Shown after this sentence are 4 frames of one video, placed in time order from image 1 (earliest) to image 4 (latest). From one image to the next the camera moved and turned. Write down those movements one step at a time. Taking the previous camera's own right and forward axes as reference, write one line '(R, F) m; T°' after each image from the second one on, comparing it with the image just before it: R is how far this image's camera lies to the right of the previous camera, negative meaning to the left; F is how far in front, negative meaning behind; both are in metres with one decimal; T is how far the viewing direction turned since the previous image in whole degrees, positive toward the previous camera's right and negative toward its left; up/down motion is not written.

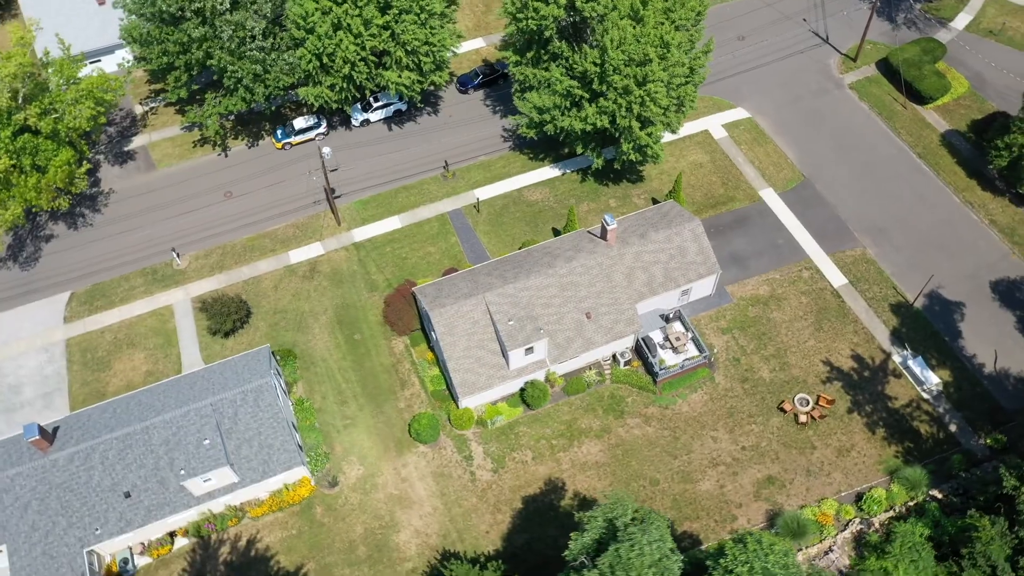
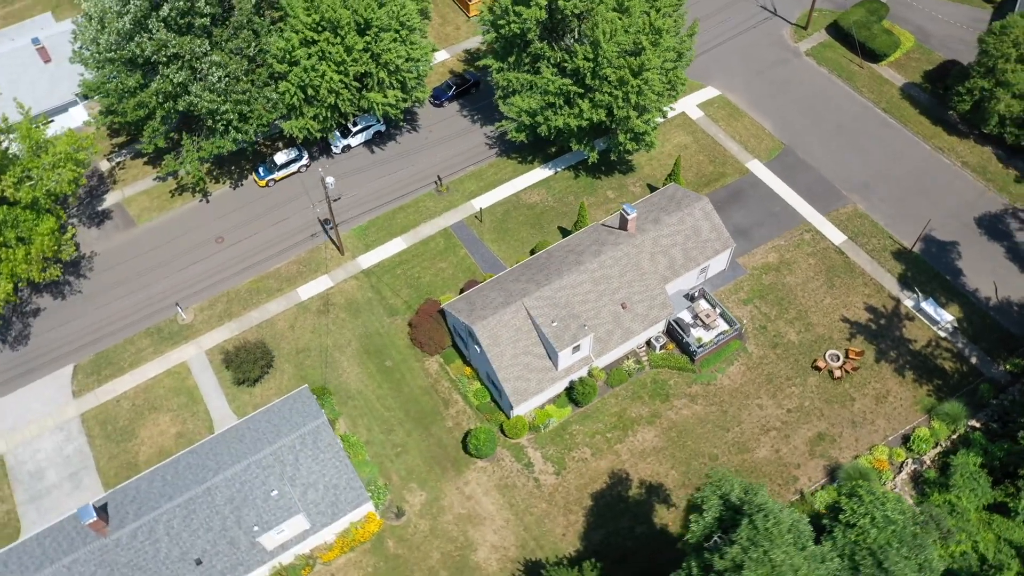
(-4.9, +0.2) m; +6°
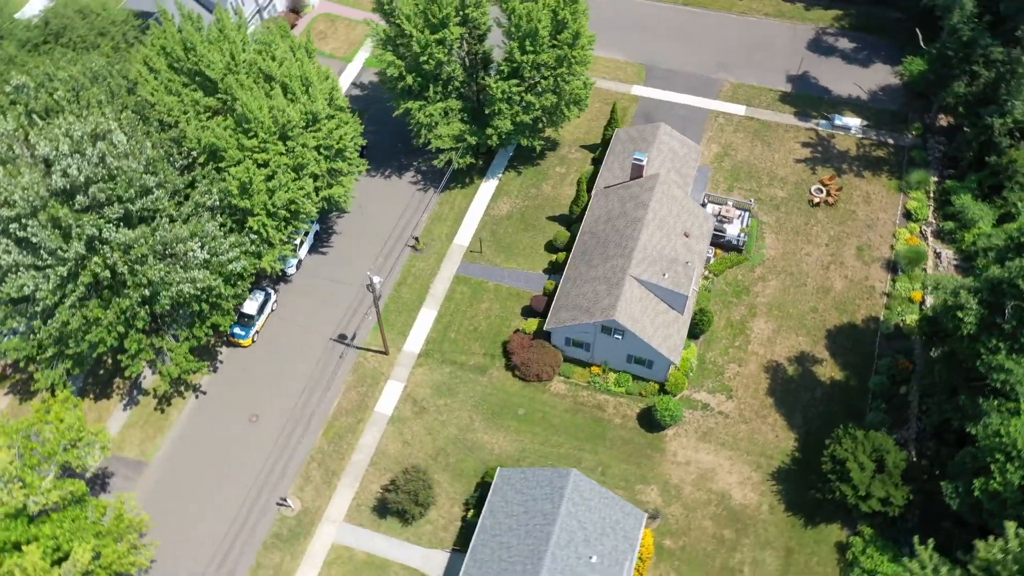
(-16.7, +3.2) m; +21°
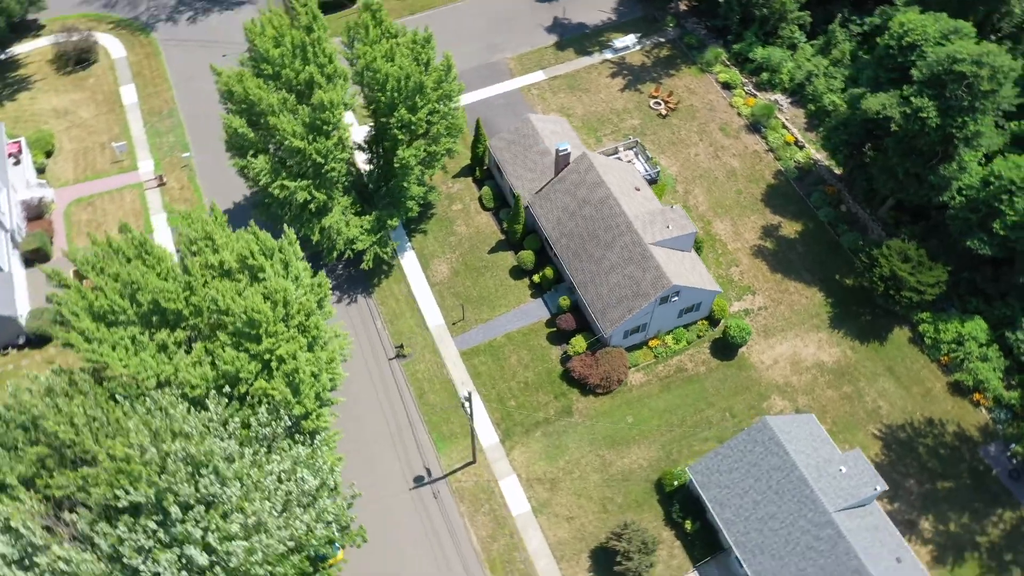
(-15.0, +4.9) m; +24°
